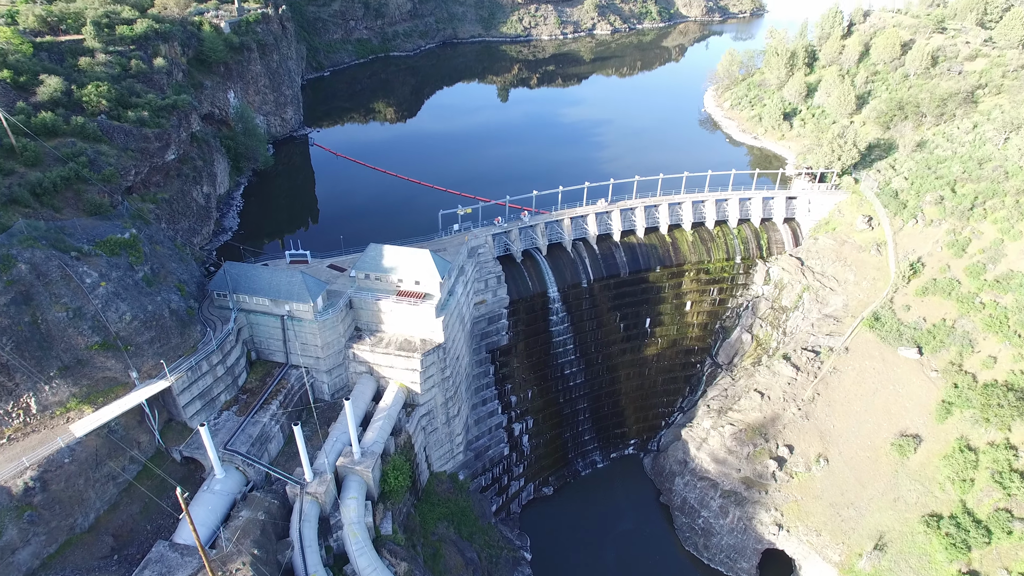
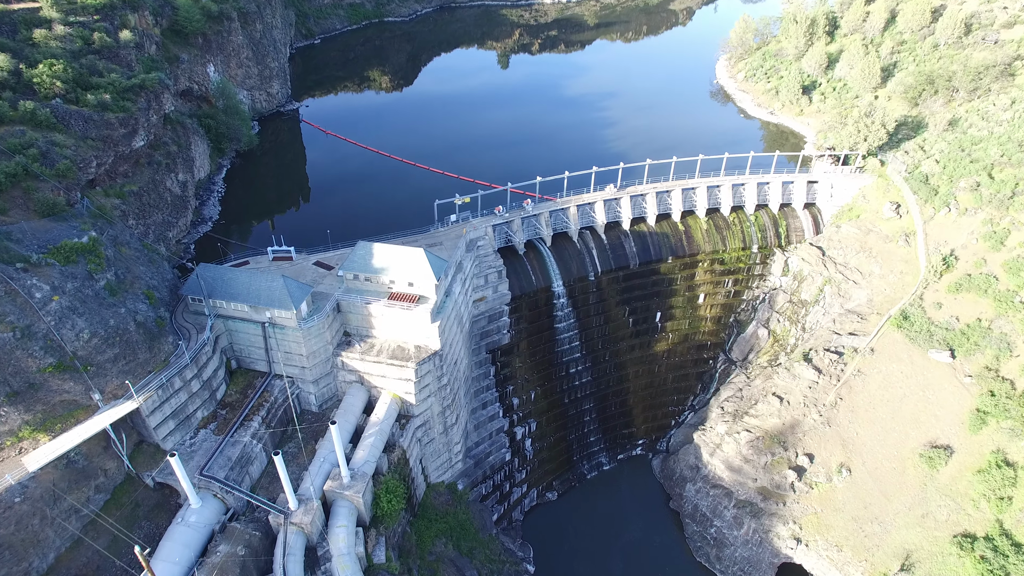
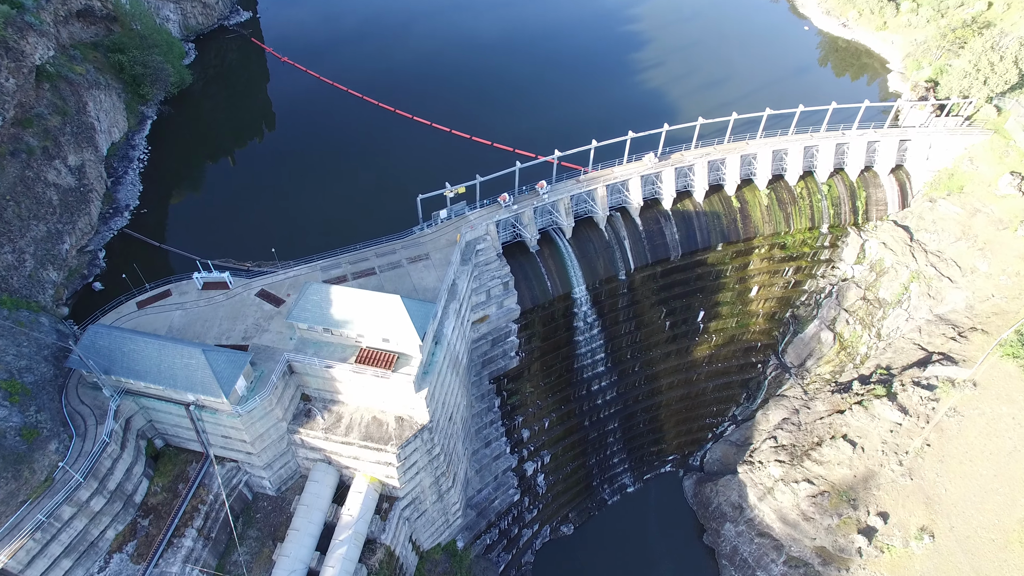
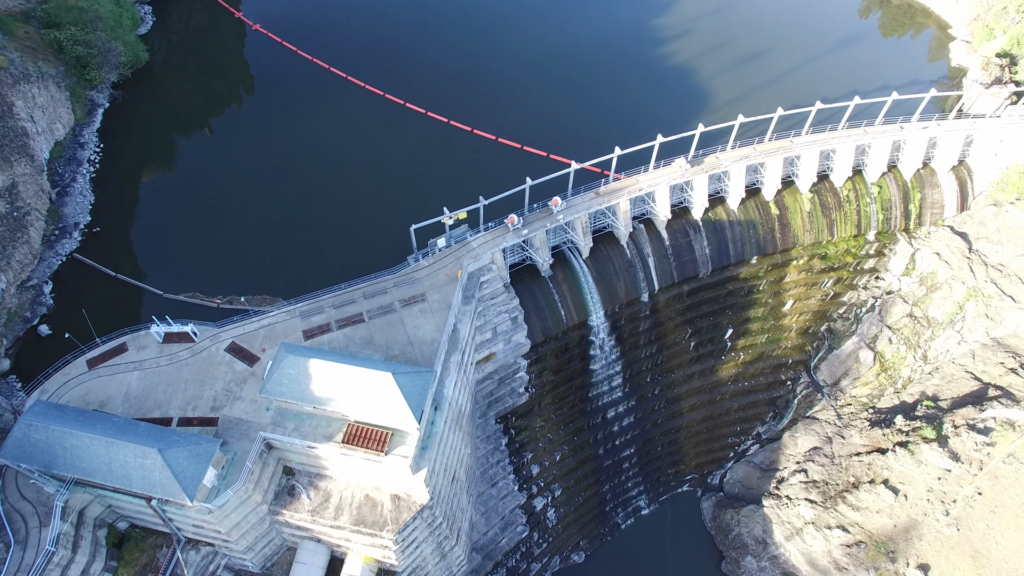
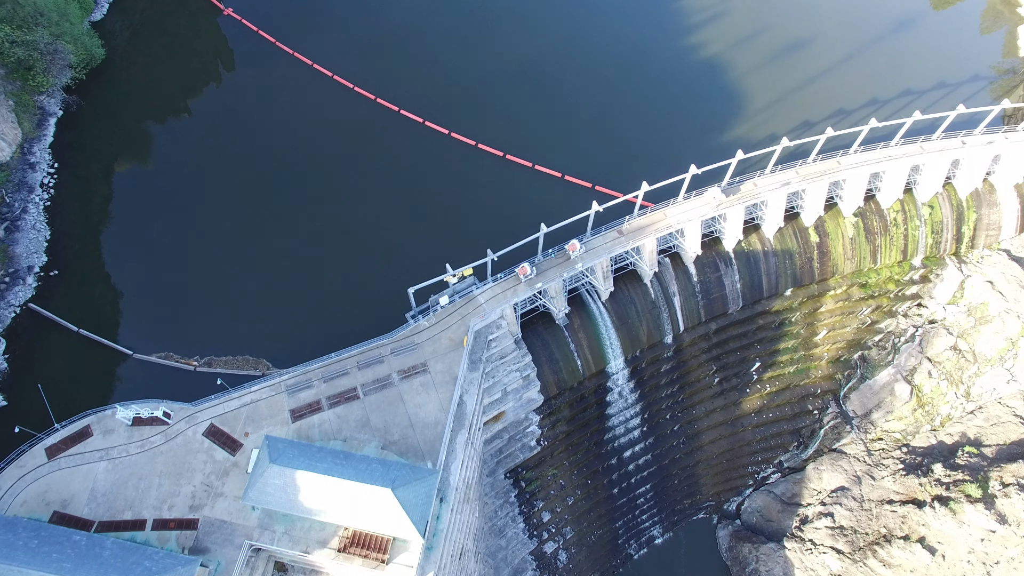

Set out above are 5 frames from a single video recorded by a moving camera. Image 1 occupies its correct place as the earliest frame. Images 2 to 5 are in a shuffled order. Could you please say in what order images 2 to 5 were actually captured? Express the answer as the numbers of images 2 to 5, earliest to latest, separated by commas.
2, 3, 4, 5
